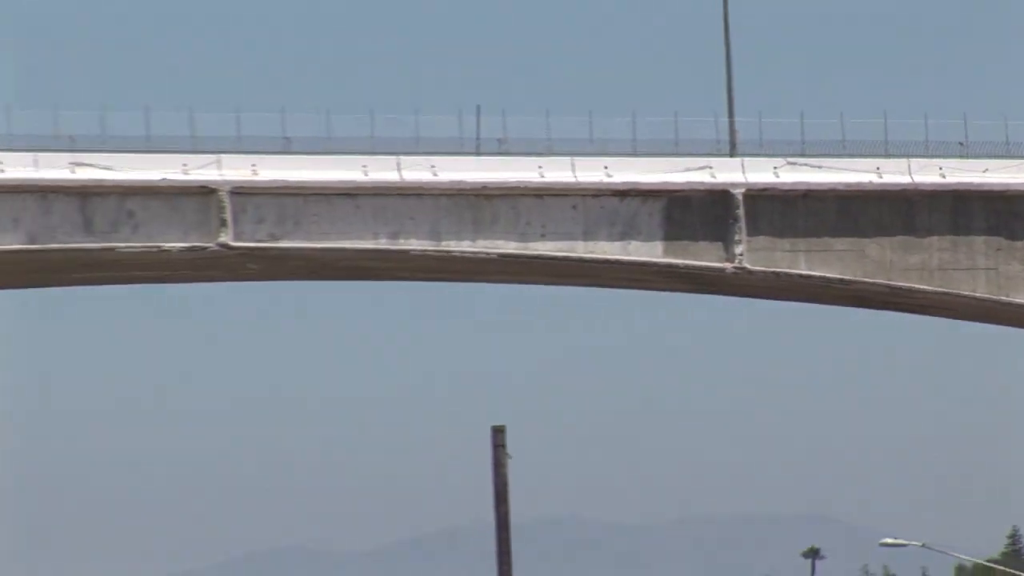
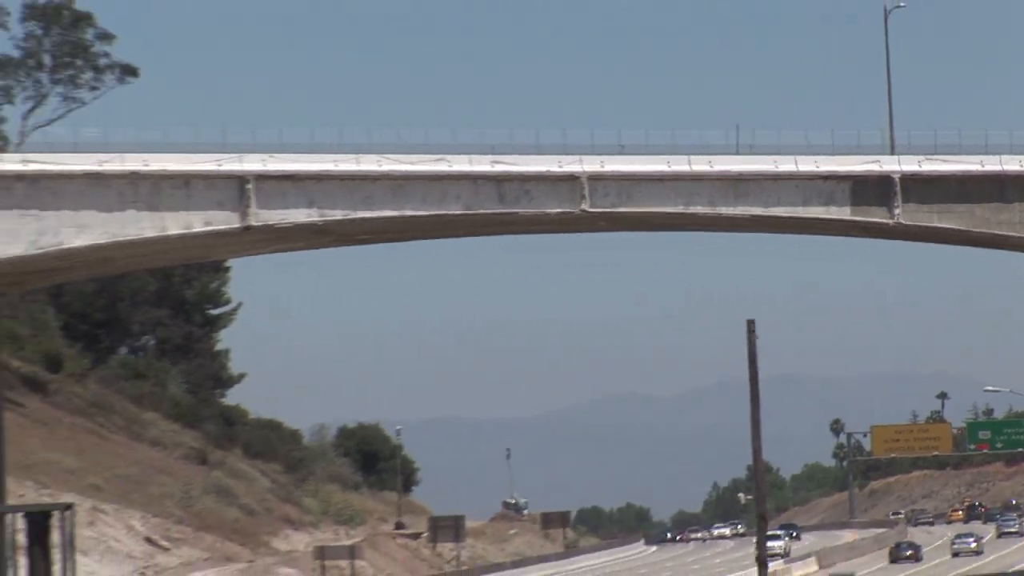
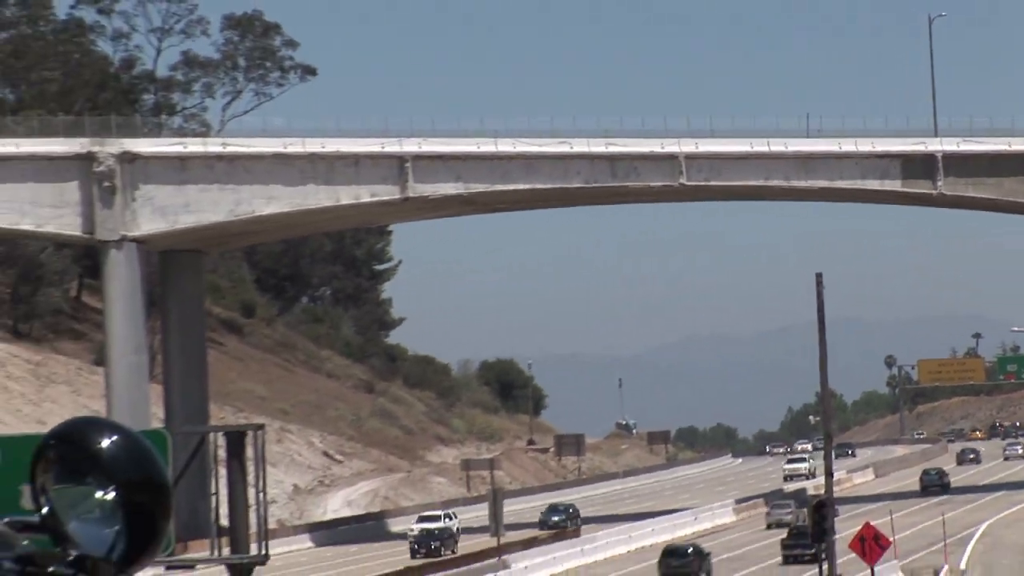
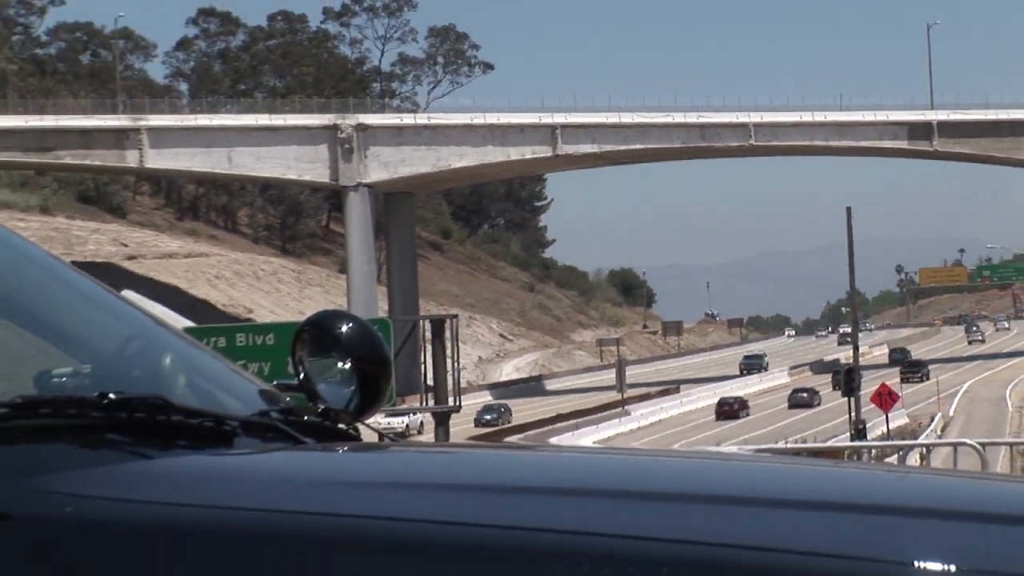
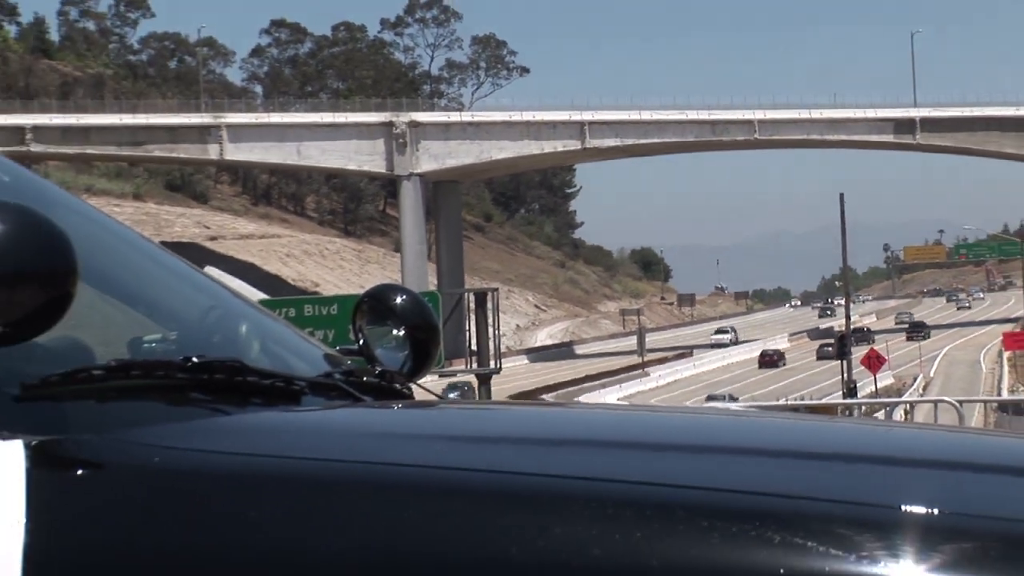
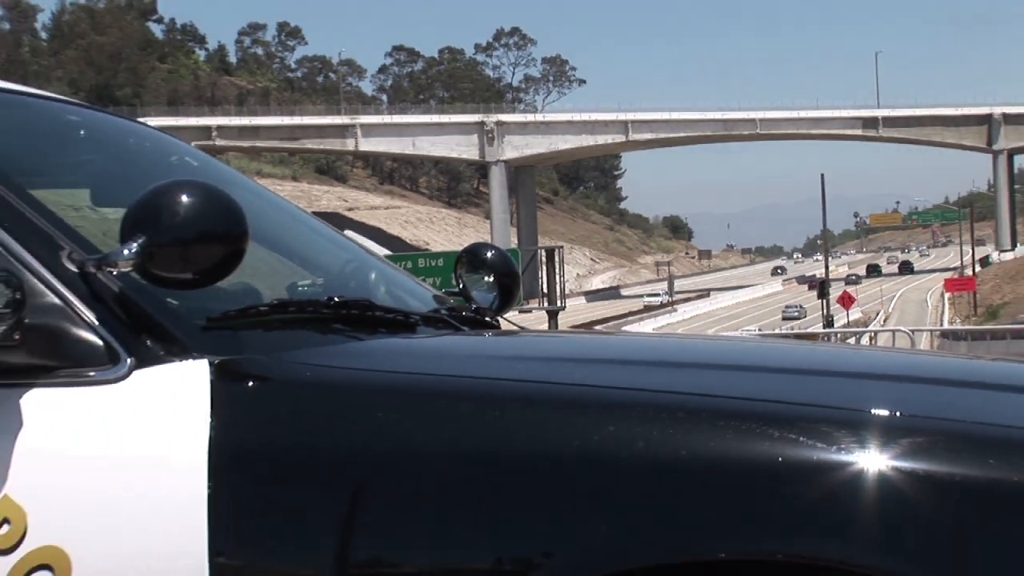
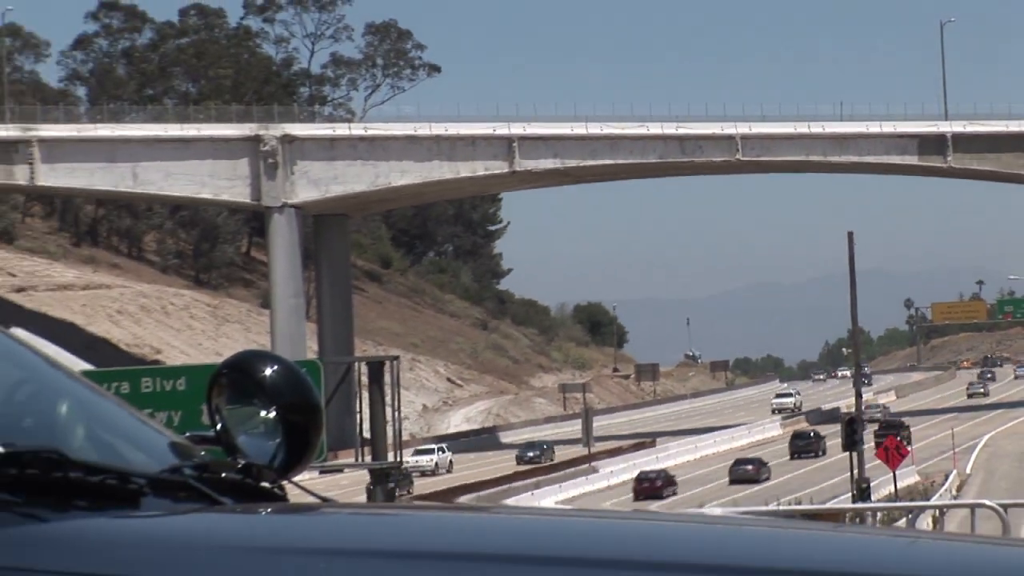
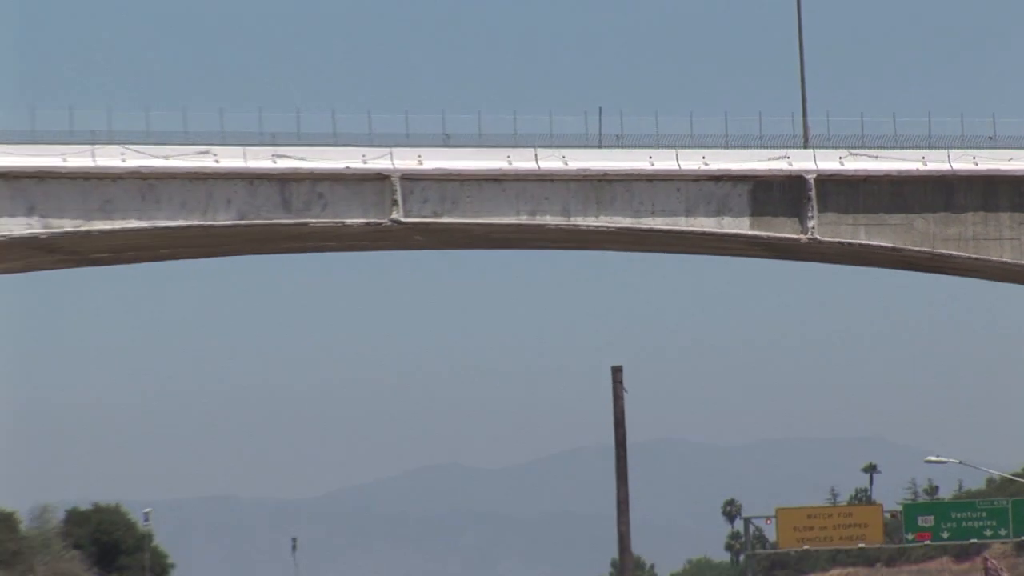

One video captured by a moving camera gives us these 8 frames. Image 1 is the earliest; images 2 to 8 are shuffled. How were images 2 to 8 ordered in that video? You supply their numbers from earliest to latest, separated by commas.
8, 2, 3, 7, 4, 5, 6
